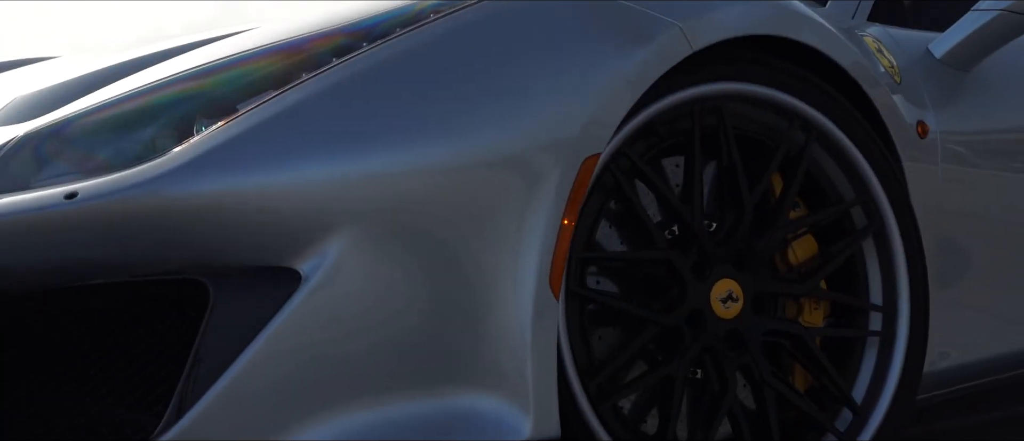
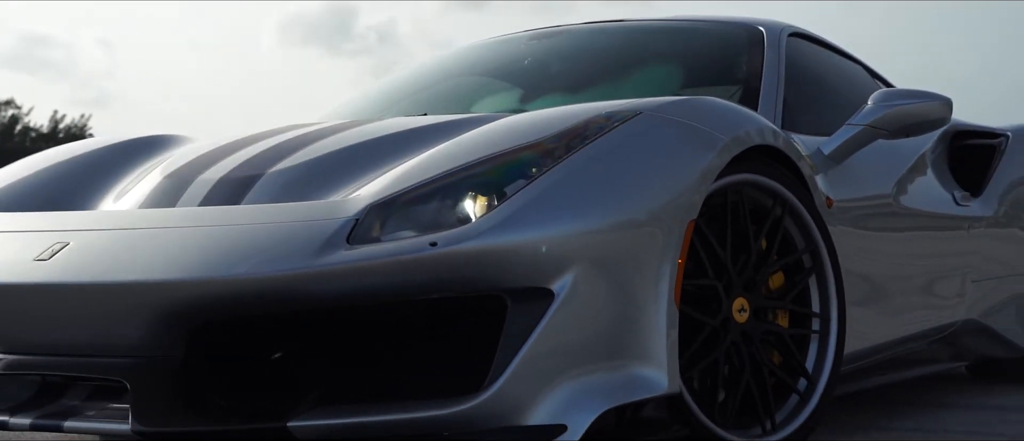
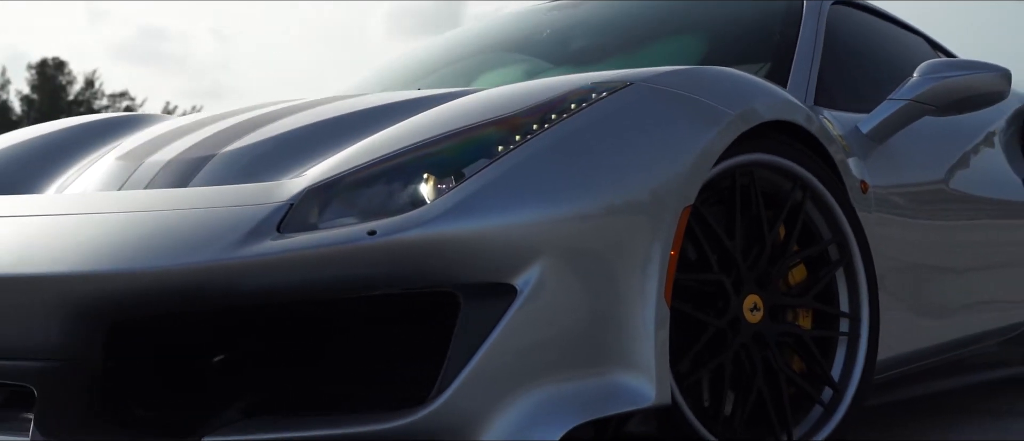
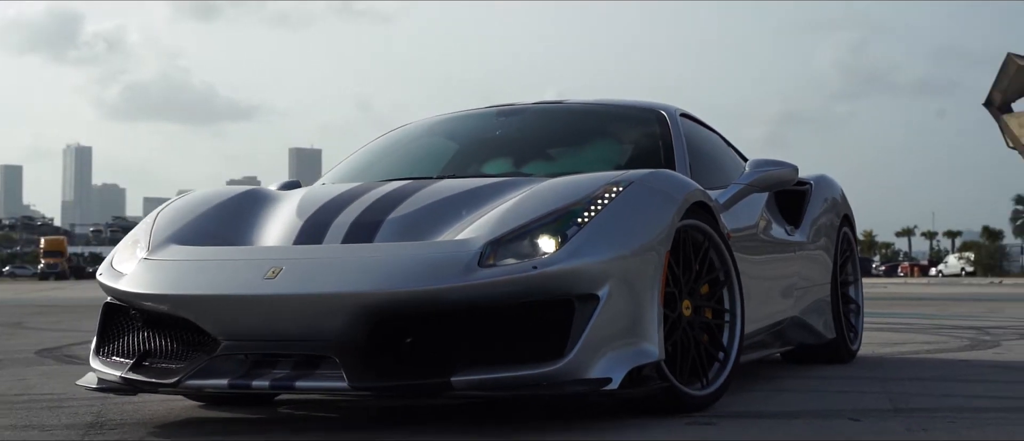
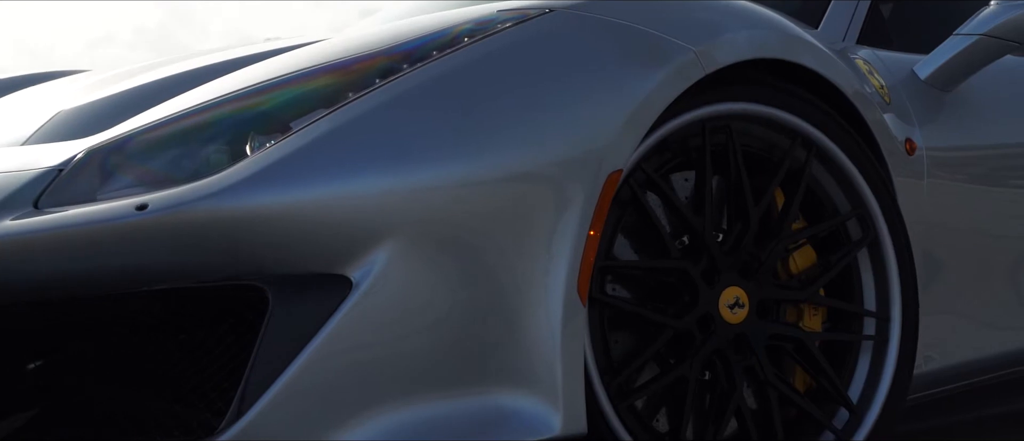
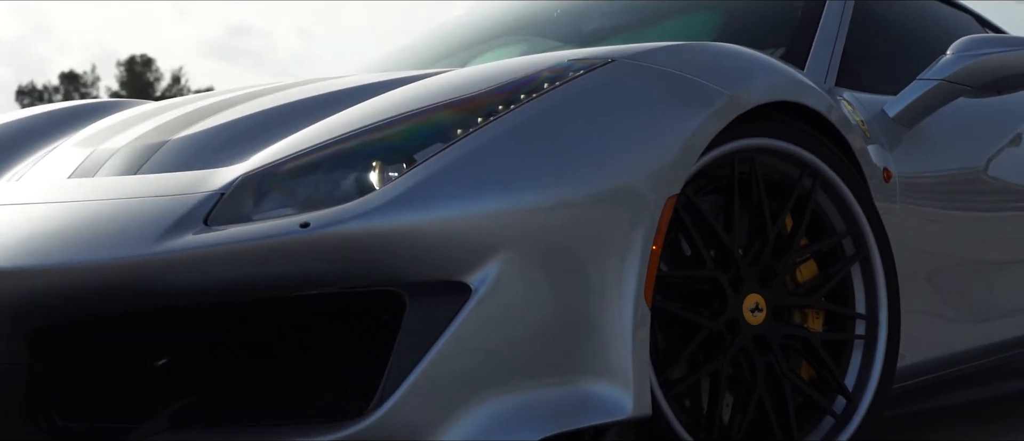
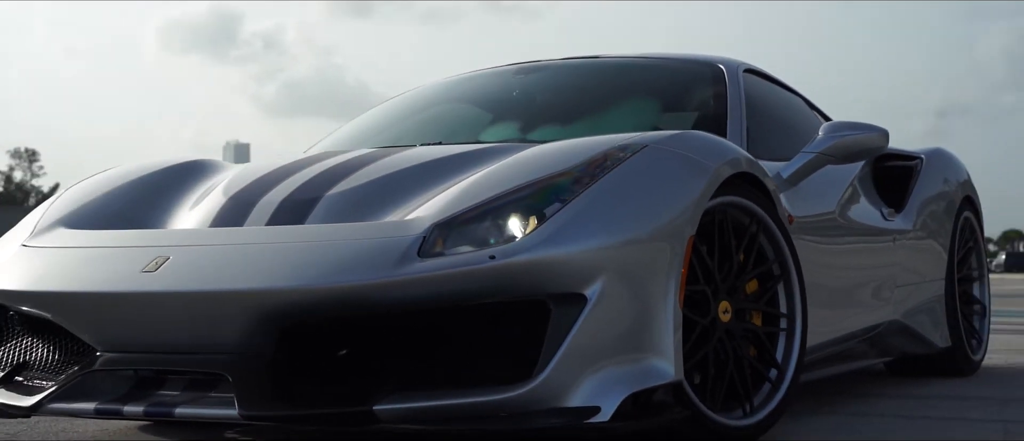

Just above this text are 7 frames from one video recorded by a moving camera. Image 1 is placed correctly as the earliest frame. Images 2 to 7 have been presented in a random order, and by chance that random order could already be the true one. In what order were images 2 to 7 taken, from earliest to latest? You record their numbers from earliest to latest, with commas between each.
5, 6, 3, 2, 7, 4
